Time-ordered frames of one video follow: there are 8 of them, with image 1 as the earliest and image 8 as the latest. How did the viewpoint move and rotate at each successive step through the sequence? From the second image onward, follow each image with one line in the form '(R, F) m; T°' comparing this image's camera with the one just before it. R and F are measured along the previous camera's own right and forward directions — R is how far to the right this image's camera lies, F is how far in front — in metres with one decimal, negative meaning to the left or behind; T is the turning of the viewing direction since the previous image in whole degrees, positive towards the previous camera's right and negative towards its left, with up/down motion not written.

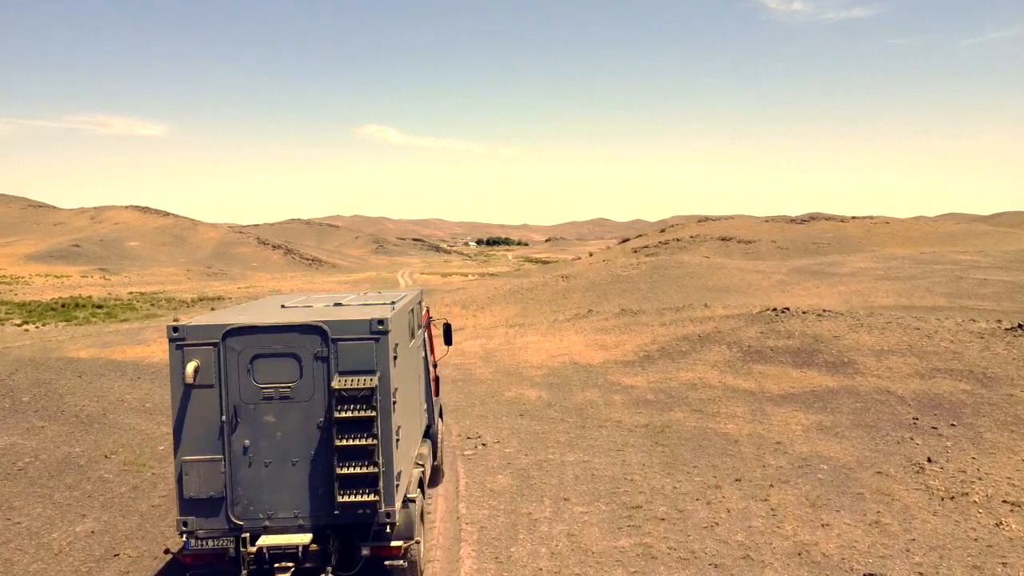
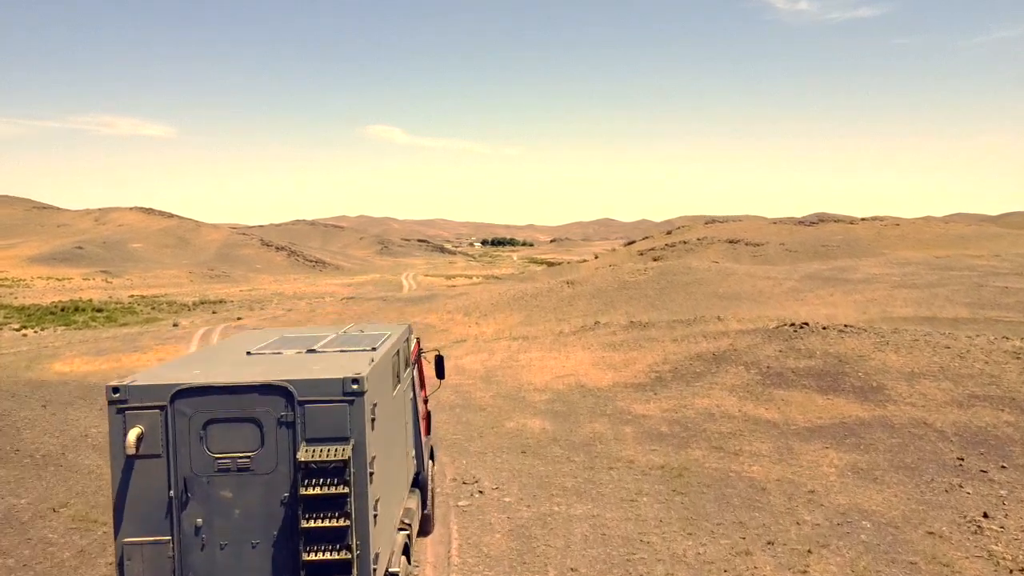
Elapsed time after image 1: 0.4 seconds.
(0.0, +0.8) m; 0°
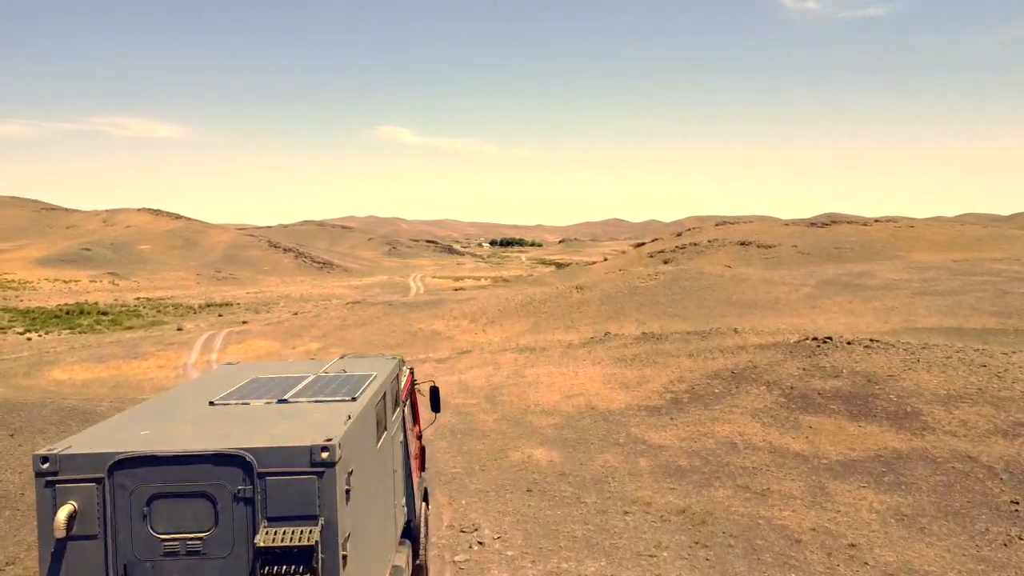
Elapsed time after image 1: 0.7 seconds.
(0.0, +0.7) m; -1°
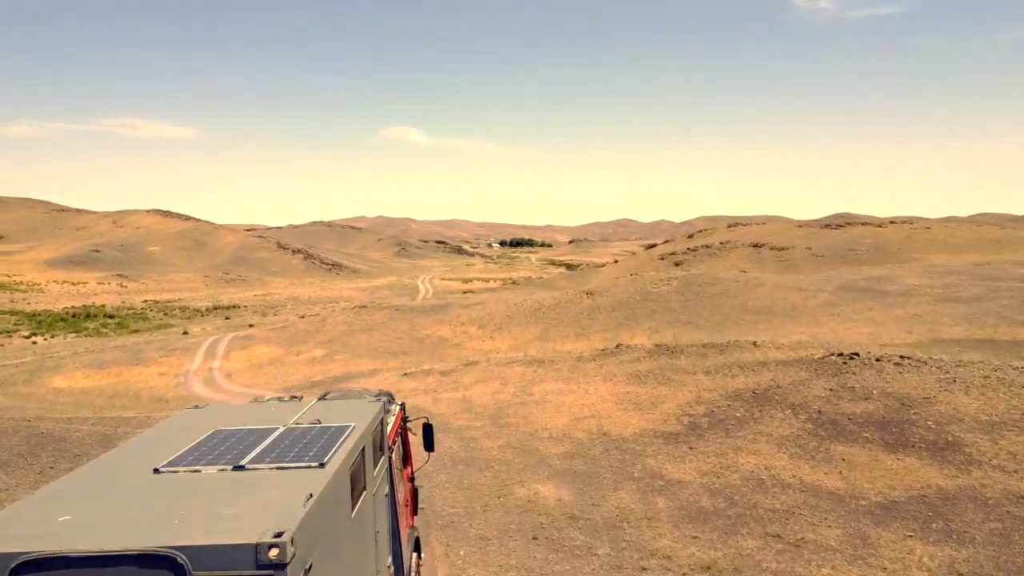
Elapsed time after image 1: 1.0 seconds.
(0.0, +0.7) m; -1°
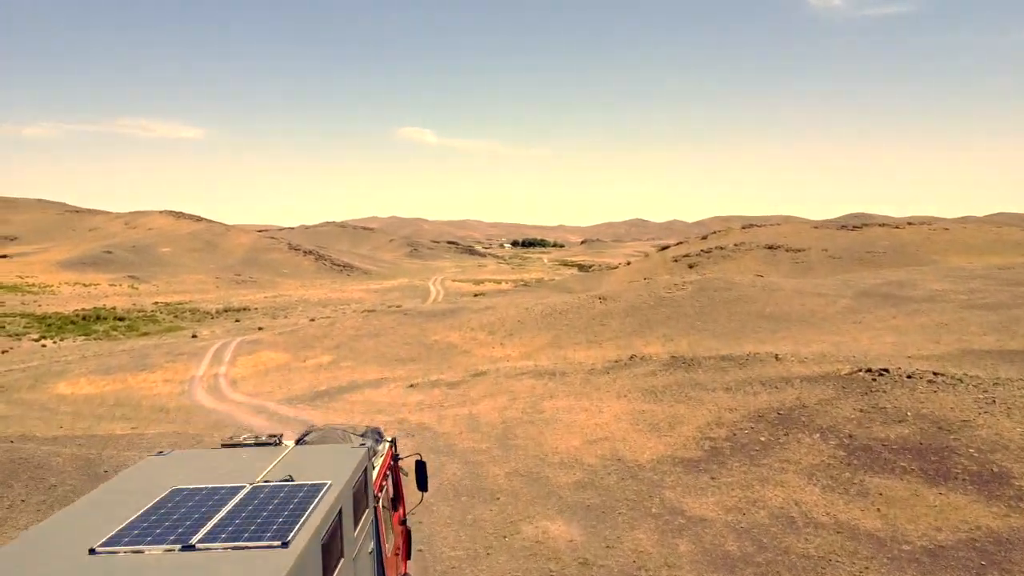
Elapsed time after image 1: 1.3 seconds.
(0.0, +0.6) m; -1°
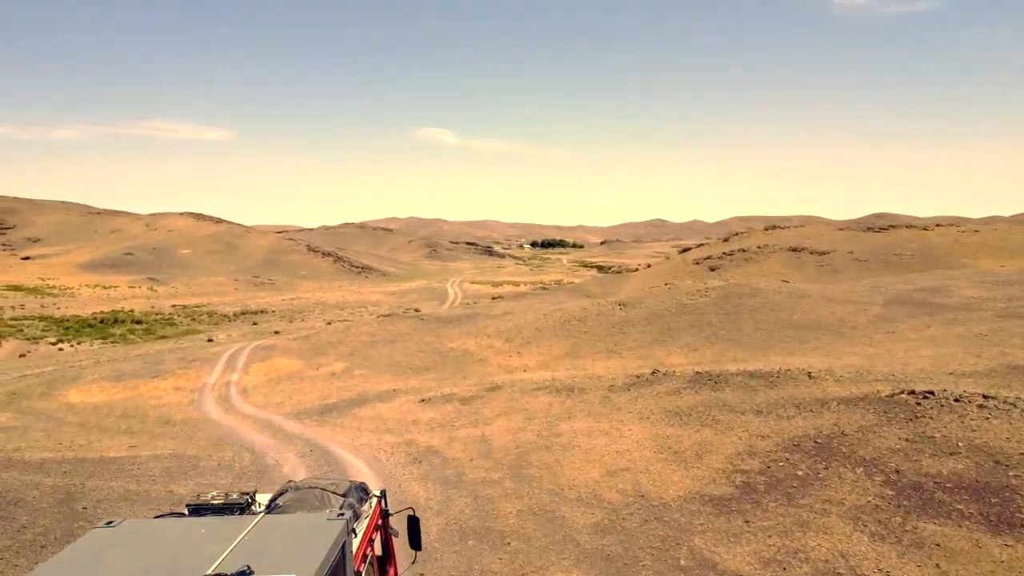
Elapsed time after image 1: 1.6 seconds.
(+0.1, +0.7) m; -1°
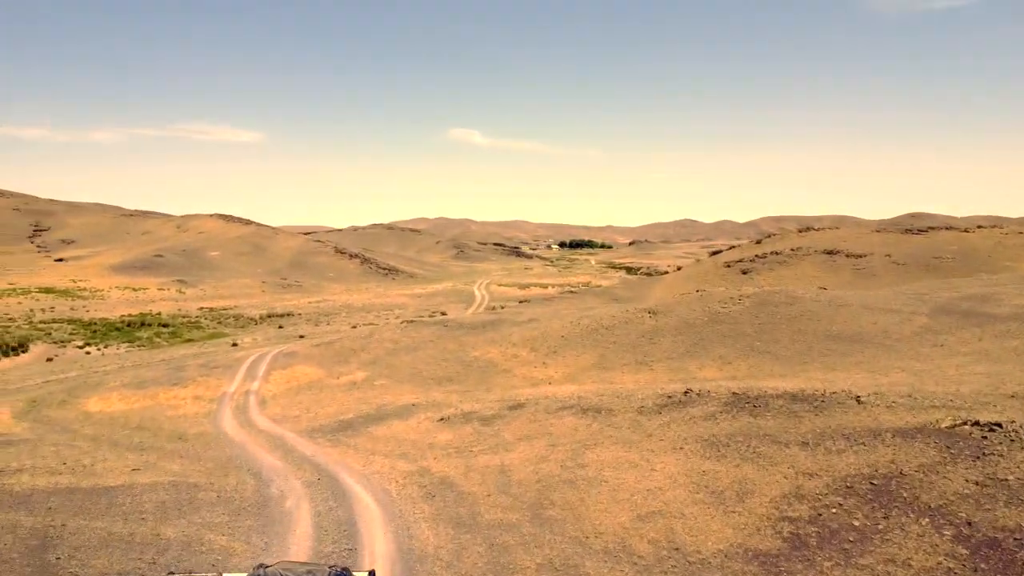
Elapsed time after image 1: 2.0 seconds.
(+0.1, +0.9) m; -2°
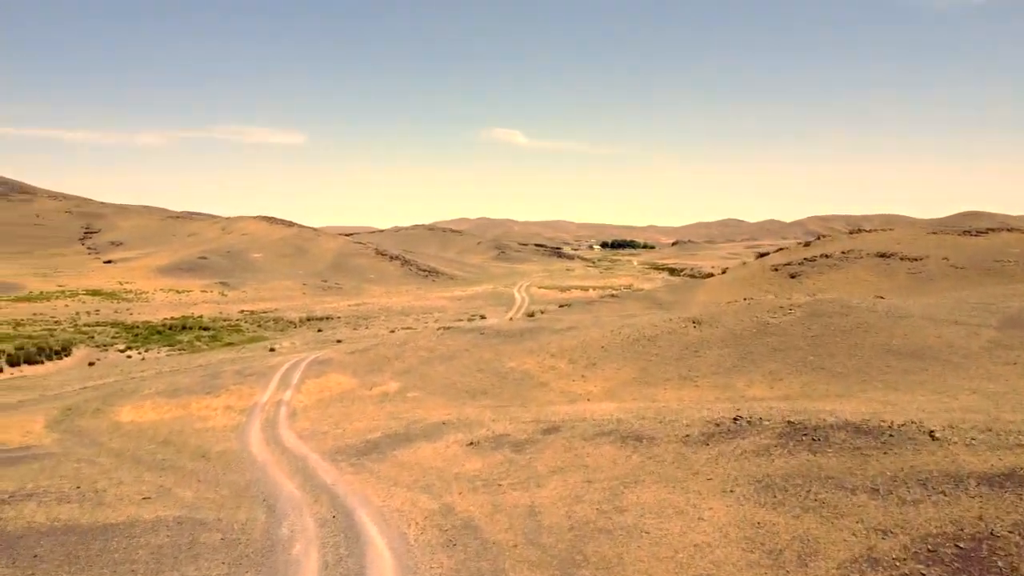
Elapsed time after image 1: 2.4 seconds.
(+0.1, +1.0) m; -3°
